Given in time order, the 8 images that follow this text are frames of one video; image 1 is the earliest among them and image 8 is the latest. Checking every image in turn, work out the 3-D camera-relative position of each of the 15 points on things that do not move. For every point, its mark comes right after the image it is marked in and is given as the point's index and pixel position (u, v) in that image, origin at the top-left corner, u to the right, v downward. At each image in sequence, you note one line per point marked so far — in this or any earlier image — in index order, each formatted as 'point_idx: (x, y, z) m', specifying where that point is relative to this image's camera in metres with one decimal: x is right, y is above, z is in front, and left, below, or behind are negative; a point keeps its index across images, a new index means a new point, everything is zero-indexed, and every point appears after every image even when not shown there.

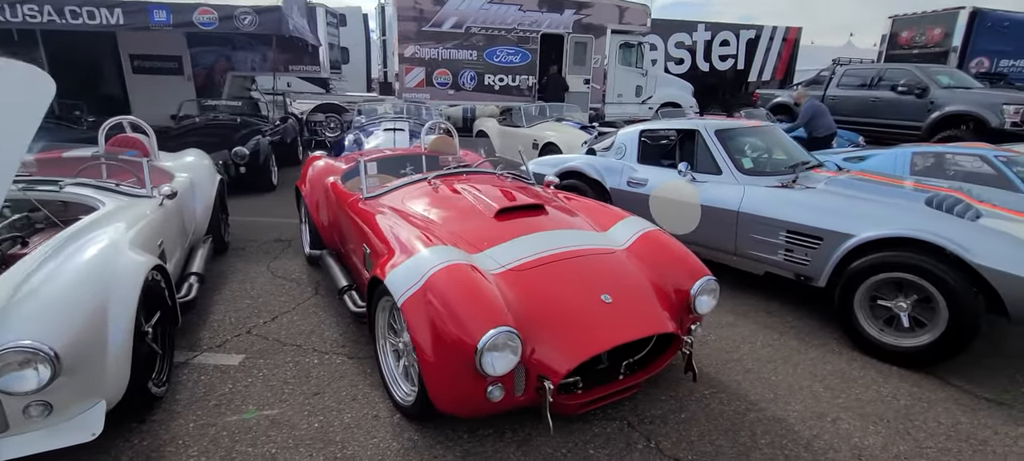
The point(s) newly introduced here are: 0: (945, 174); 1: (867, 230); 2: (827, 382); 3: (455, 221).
0: (+4.8, +0.6, +5.4) m
1: (+2.4, 0.0, +3.3) m
2: (+1.9, -0.9, +3.0) m
3: (-0.4, 0.0, +3.0) m
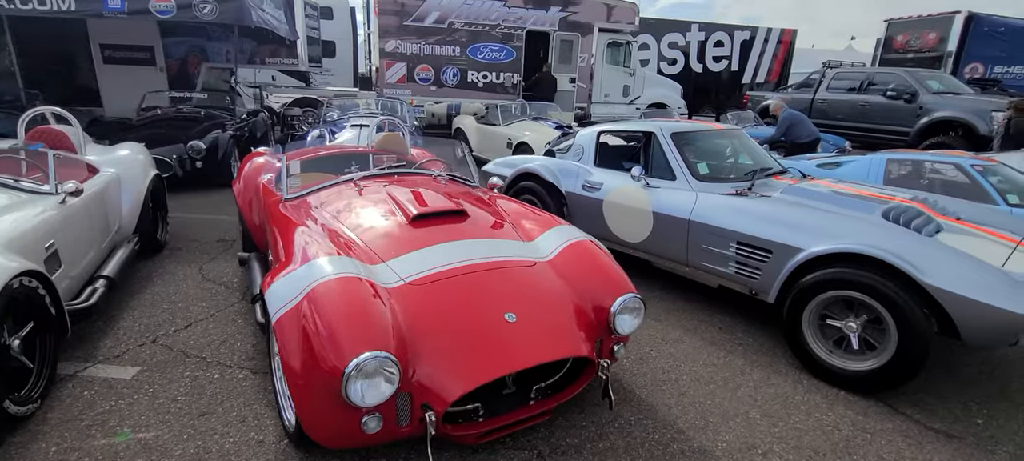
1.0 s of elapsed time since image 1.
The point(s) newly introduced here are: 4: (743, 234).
0: (+4.3, +0.5, +5.2) m
1: (+1.9, -0.1, +3.1) m
2: (+1.5, -1.0, +2.8) m
3: (-0.8, 0.0, +2.8) m
4: (+1.6, 0.0, +3.4) m
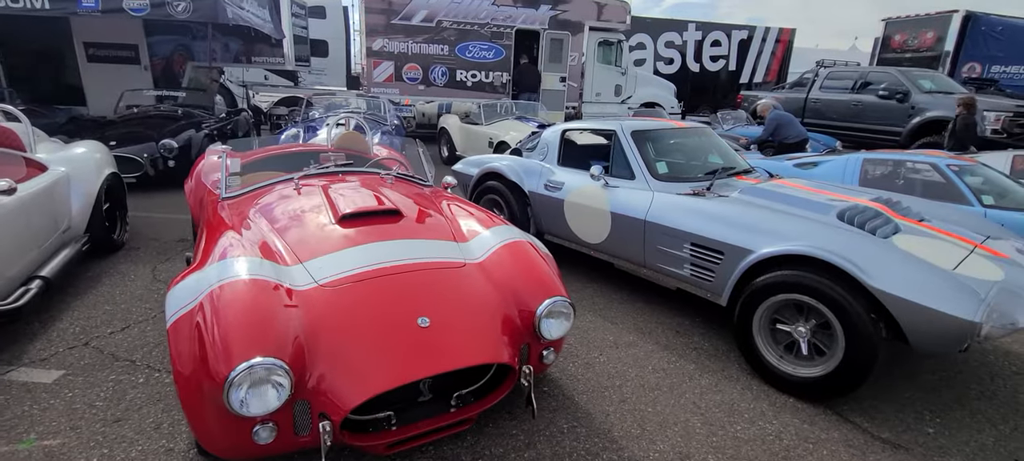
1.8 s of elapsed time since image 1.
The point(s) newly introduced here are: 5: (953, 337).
0: (+4.0, +0.5, +5.0) m
1: (+1.5, -0.1, +3.0) m
2: (+1.1, -1.0, +2.7) m
3: (-1.2, 0.0, +2.7) m
4: (+1.3, 0.0, +3.3) m
5: (+2.2, -0.5, +2.4) m
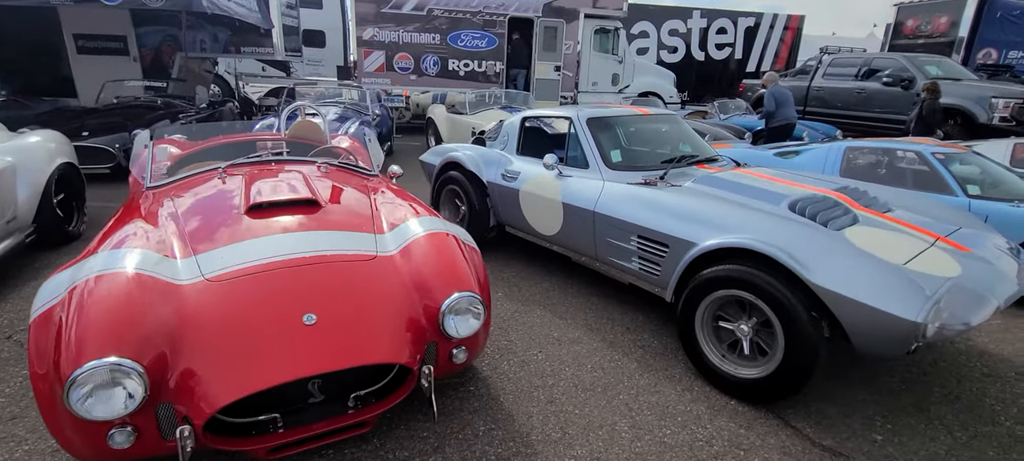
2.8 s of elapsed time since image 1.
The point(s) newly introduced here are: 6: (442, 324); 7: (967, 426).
0: (+3.6, +0.6, +4.8) m
1: (+1.1, 0.0, +2.8) m
2: (+0.7, -1.0, +2.5) m
3: (-1.6, +0.1, +2.6) m
4: (+0.8, 0.0, +3.1) m
5: (+1.7, -0.5, +2.2) m
6: (-0.3, -0.4, +2.2) m
7: (+2.4, -1.0, +2.6) m
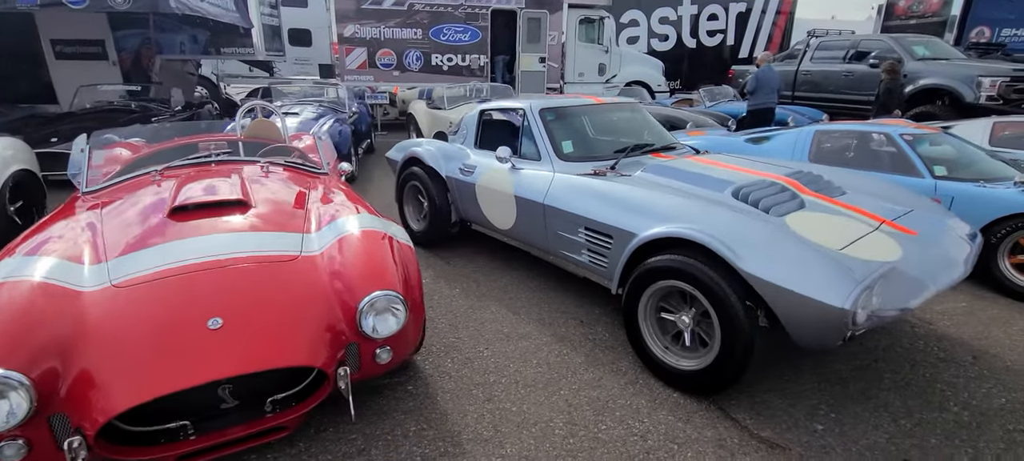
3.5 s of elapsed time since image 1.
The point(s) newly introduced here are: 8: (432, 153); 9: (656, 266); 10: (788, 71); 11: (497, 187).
0: (+3.2, +0.7, +4.7) m
1: (+0.8, 0.0, +2.7) m
2: (+0.3, -0.9, +2.5) m
3: (-2.0, 0.0, +2.5) m
4: (+0.5, +0.1, +3.0) m
5: (+1.4, -0.4, +2.1) m
6: (-0.7, -0.4, +2.1) m
7: (+2.1, -0.9, +2.5) m
8: (-0.7, +0.7, +4.5) m
9: (+0.8, -0.2, +2.6) m
10: (+7.0, +4.1, +12.3) m
11: (-0.1, +0.3, +3.8) m
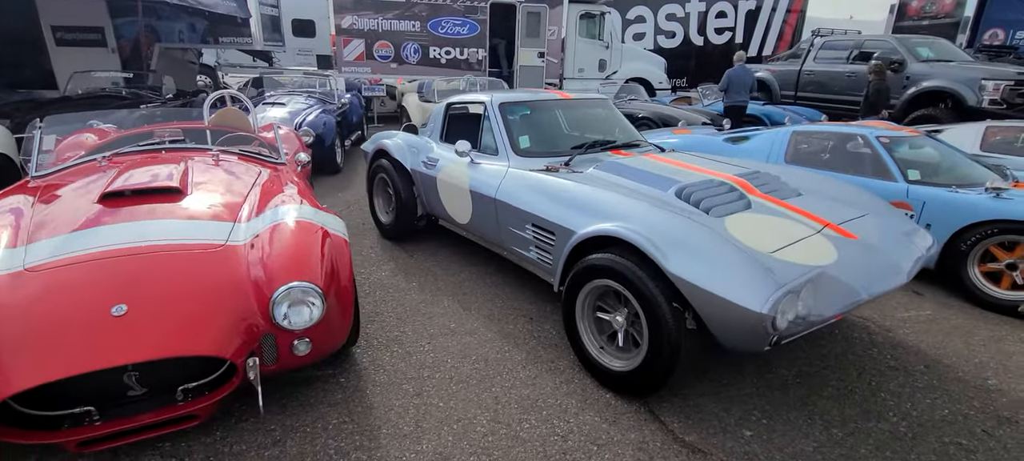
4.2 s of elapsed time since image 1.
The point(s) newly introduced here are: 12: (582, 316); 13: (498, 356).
0: (+3.0, +0.7, +4.6) m
1: (+0.4, 0.0, +2.7) m
2: (-0.1, -0.9, +2.4) m
3: (-2.4, +0.1, +2.5) m
4: (+0.1, +0.1, +3.0) m
5: (+1.0, -0.4, +2.1) m
6: (-1.0, -0.4, +2.1) m
7: (+1.7, -1.0, +2.4) m
8: (-1.0, +0.8, +4.5) m
9: (+0.4, -0.2, +2.6) m
10: (+7.0, +4.0, +12.1) m
11: (-0.4, +0.4, +3.7) m
12: (+0.4, -0.5, +2.7) m
13: (-0.1, -0.8, +2.9) m
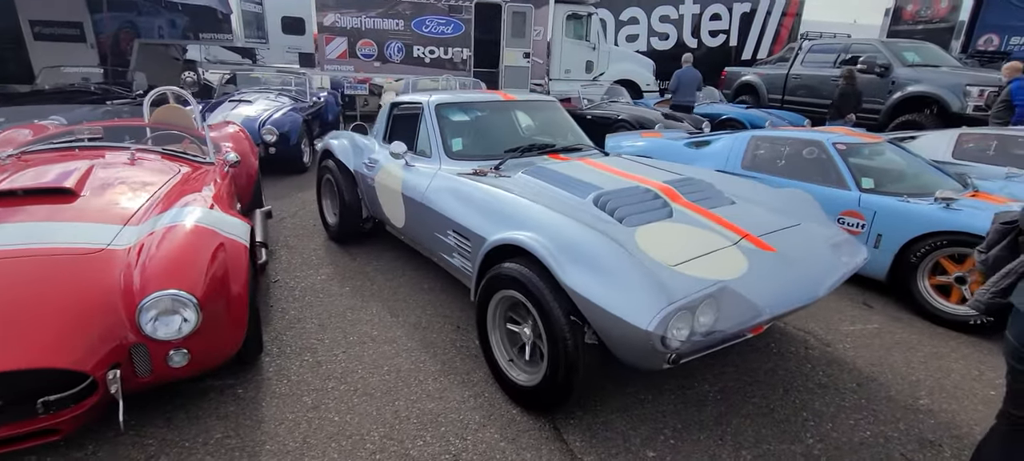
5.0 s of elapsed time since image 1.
0: (+2.5, +0.6, +4.5) m
1: (-0.1, 0.0, +2.6) m
2: (-0.6, -1.0, +2.3) m
3: (-2.8, +0.1, +2.4) m
4: (-0.3, +0.1, +2.9) m
5: (+0.5, -0.5, +2.0) m
6: (-1.5, -0.4, +2.0) m
7: (+1.2, -1.0, +2.3) m
8: (-1.5, +0.8, +4.4) m
9: (-0.1, -0.2, +2.5) m
10: (+6.6, +3.9, +12.0) m
11: (-0.9, +0.4, +3.6) m
12: (-0.1, -0.5, +2.6) m
13: (-0.6, -0.8, +2.8) m
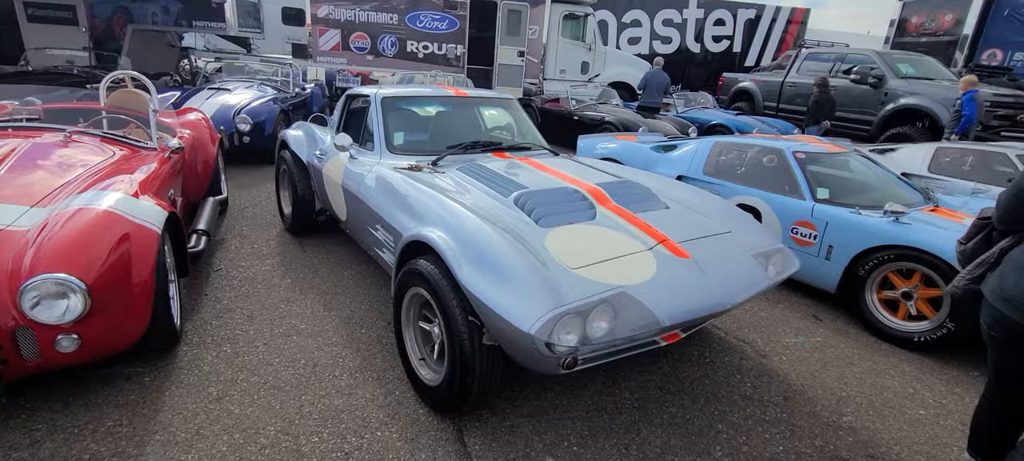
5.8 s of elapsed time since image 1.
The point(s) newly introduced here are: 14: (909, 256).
0: (+2.1, +0.5, +4.4) m
1: (-0.5, 0.0, +2.5) m
2: (-1.0, -0.9, +2.3) m
3: (-3.3, +0.2, +2.4) m
4: (-0.8, +0.1, +2.9) m
5: (+0.1, -0.5, +1.9) m
6: (-2.0, -0.3, +2.0) m
7: (+0.7, -1.0, +2.3) m
8: (-1.9, +0.8, +4.3) m
9: (-0.5, -0.2, +2.4) m
10: (+6.4, +3.7, +11.9) m
11: (-1.3, +0.4, +3.6) m
12: (-0.5, -0.5, +2.5) m
13: (-1.0, -0.7, +2.7) m
14: (+2.7, -0.2, +3.2) m
